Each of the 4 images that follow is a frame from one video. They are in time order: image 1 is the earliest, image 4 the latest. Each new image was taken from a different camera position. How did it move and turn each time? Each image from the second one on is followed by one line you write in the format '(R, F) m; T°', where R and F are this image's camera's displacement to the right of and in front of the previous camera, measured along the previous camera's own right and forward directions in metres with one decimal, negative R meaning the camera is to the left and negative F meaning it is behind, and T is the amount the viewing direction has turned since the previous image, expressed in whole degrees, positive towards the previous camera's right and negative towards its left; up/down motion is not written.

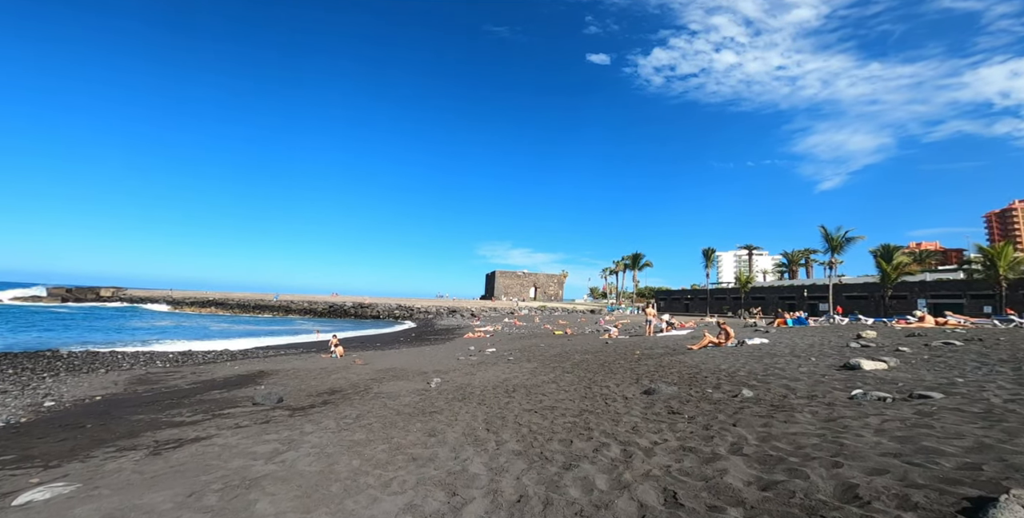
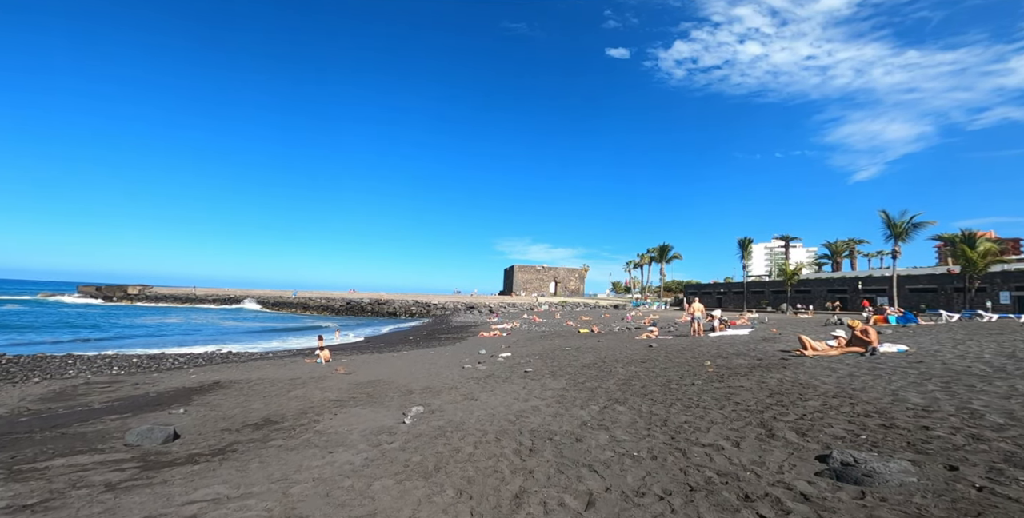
(+0.1, +4.9) m; -2°
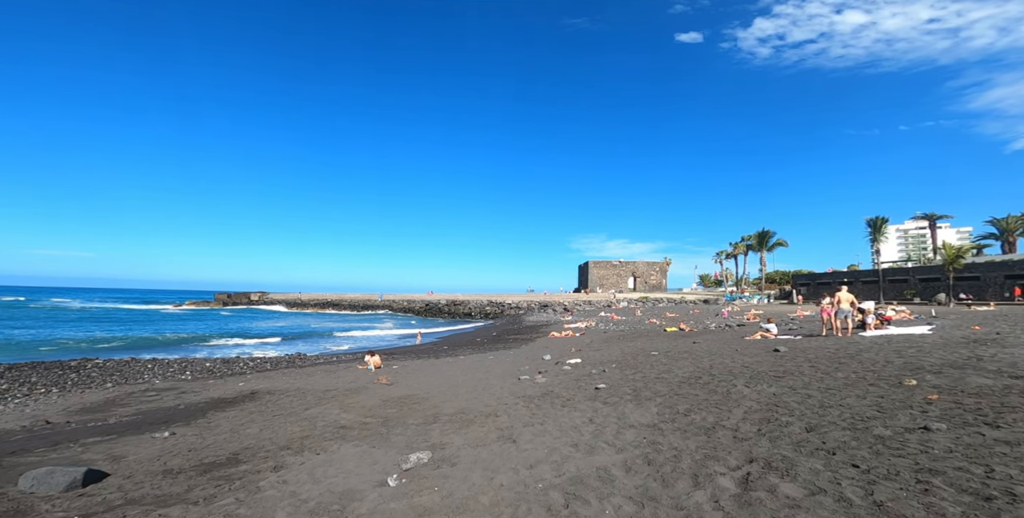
(+0.4, +3.8) m; -11°
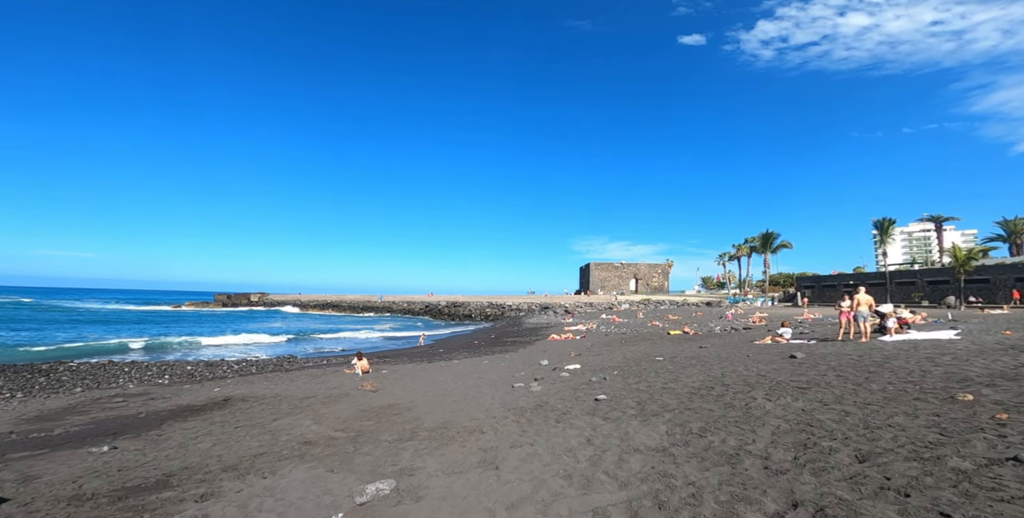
(+0.2, +1.1) m; 0°
